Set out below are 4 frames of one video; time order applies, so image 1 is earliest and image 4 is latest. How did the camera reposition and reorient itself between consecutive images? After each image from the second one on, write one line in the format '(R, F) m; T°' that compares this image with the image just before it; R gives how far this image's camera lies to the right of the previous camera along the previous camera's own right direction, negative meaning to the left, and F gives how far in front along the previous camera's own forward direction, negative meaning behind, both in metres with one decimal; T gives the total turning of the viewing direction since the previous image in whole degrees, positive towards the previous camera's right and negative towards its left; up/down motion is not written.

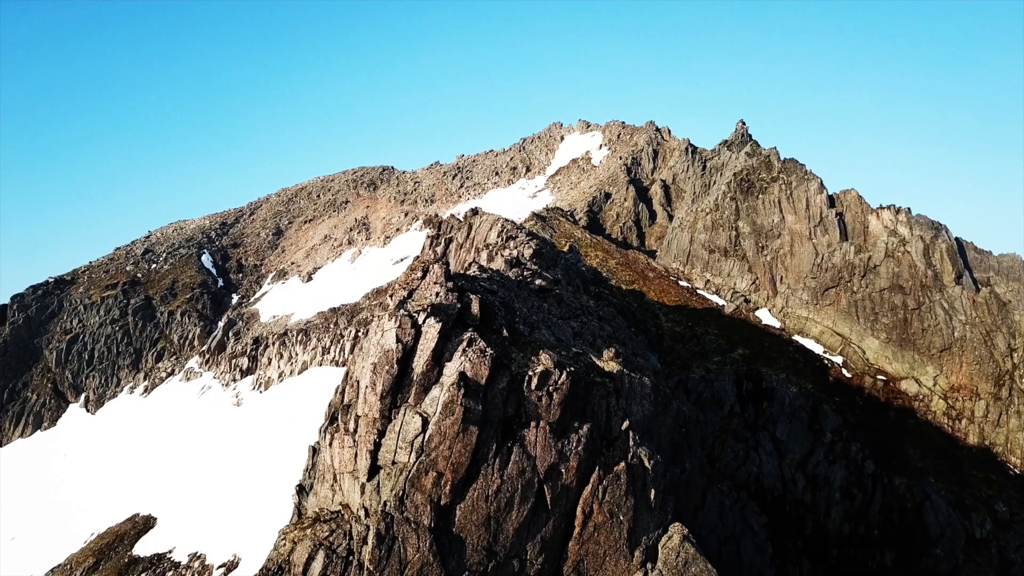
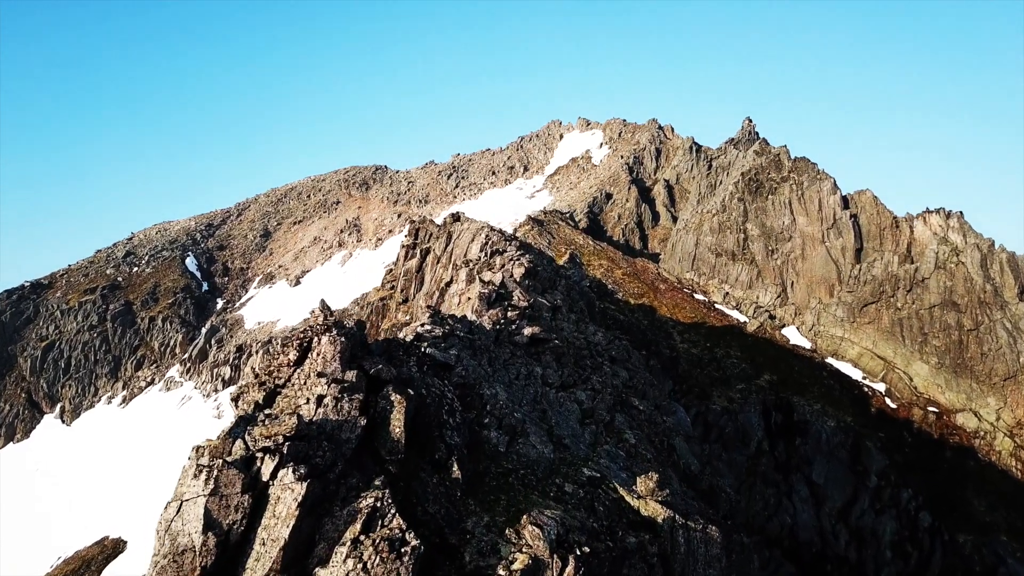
(+0.7, +10.8) m; 0°
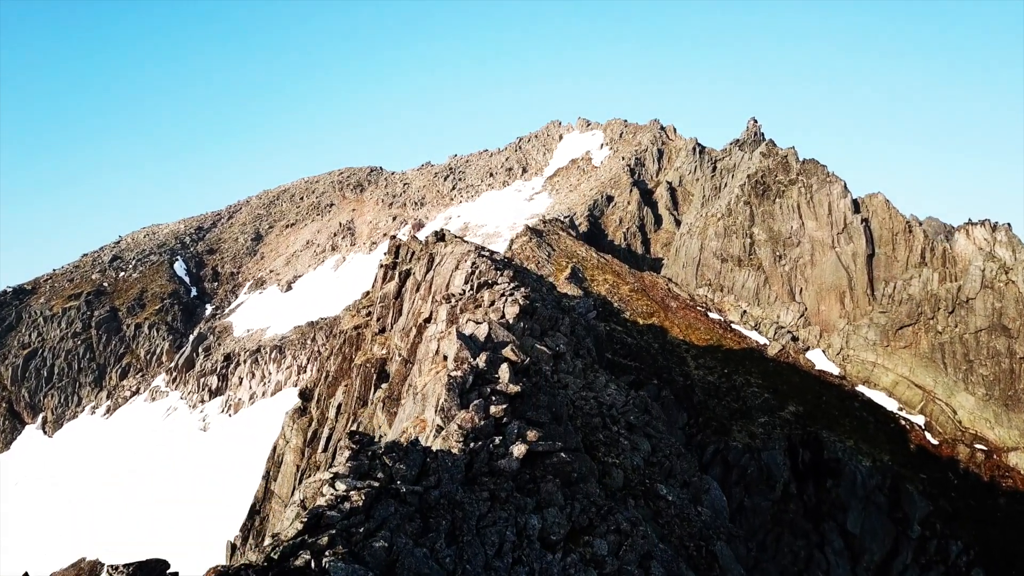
(+0.3, +7.4) m; 0°
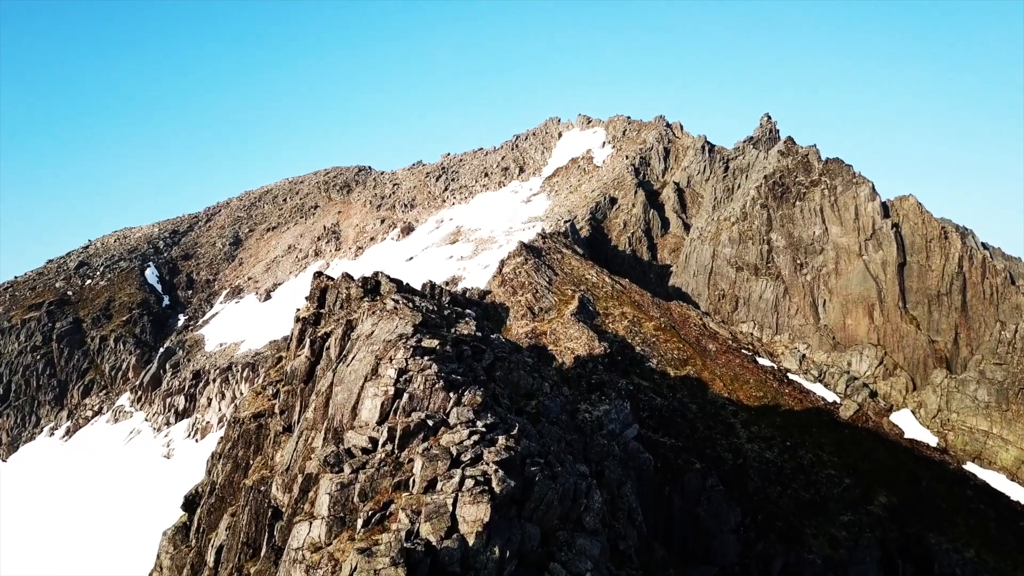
(+0.7, +17.1) m; 0°
